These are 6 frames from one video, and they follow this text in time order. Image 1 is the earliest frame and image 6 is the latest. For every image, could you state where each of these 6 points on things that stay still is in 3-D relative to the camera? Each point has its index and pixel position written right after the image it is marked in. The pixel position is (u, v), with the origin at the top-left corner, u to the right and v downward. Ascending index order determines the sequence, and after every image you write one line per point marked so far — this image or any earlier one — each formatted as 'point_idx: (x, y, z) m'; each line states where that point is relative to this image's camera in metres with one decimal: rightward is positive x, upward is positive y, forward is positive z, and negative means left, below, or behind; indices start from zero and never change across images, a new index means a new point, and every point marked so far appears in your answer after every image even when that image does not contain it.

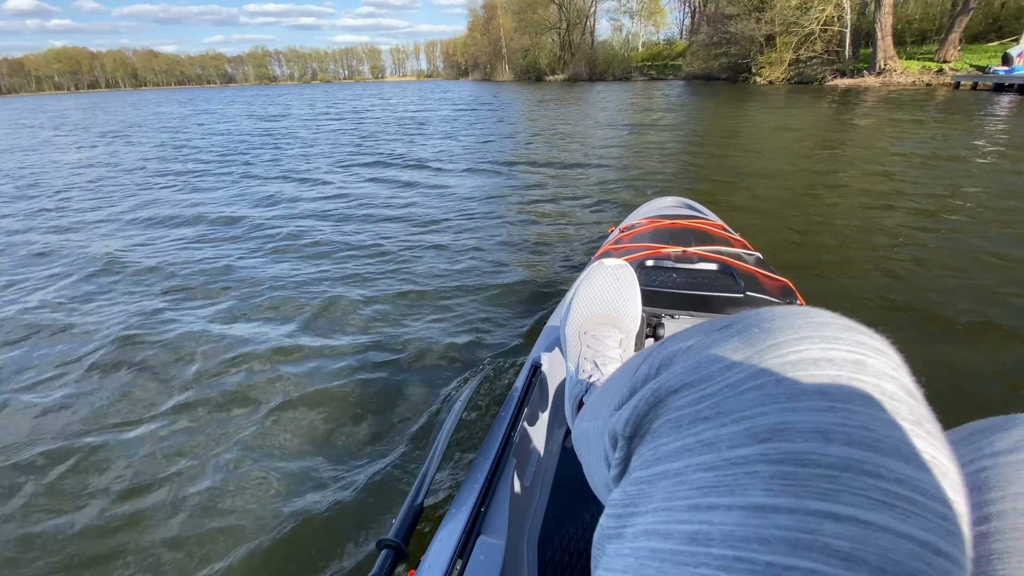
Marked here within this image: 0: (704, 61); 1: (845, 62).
0: (+7.5, +8.9, +19.9) m
1: (+9.6, +6.5, +14.6) m
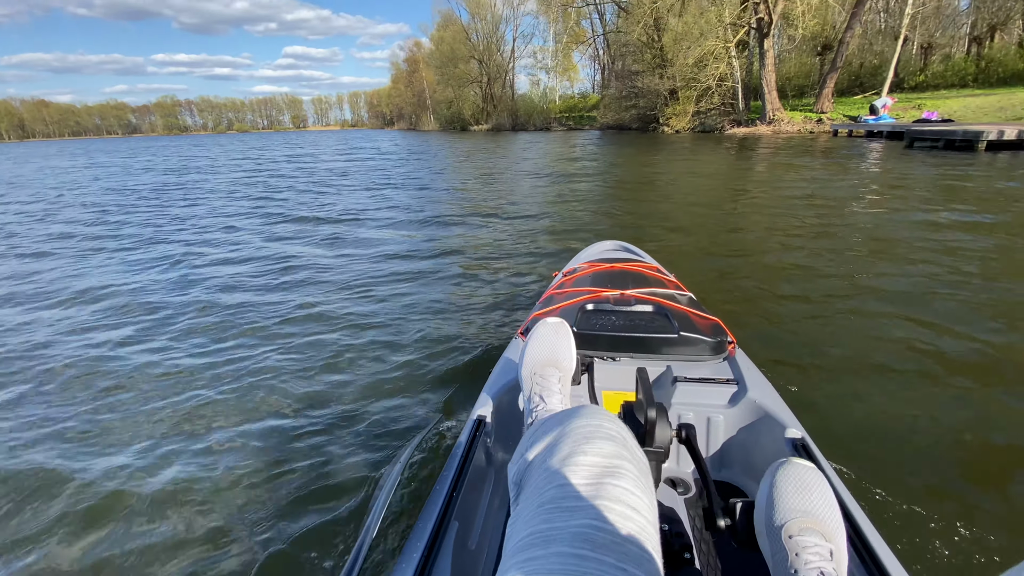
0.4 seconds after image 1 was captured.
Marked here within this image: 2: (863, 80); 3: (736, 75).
0: (+4.4, +7.4, +21.3) m
1: (+7.3, +5.6, +16.2) m
2: (+13.6, +8.0, +19.6) m
3: (+6.9, +6.6, +15.7) m
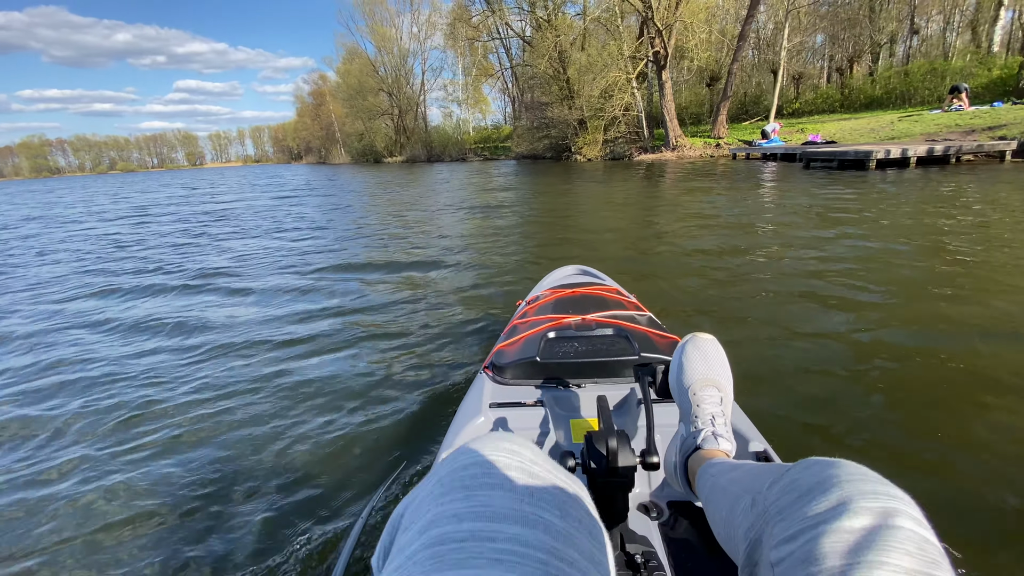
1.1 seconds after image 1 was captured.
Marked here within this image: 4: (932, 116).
0: (+0.8, +6.3, +21.7) m
1: (+4.5, +5.0, +17.0) m
2: (+10.0, +7.6, +21.5) m
3: (+4.2, +6.0, +16.5) m
4: (+9.5, +3.9, +11.4) m
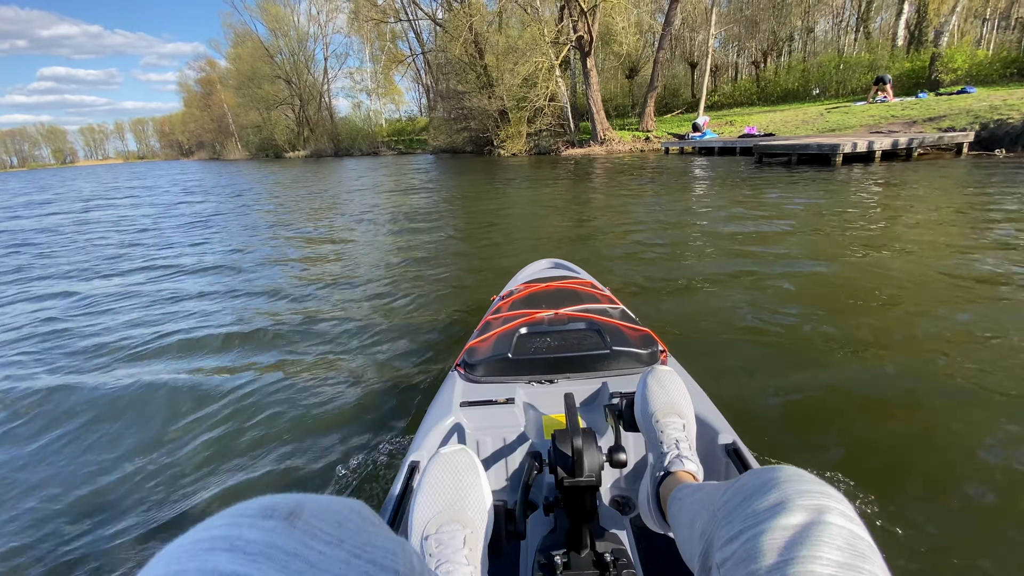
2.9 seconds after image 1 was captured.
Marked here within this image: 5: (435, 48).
0: (-2.5, +6.1, +20.1) m
1: (+1.9, +4.9, +16.0) m
2: (+6.5, +7.9, +21.2) m
3: (+1.6, +5.9, +15.4) m
4: (+7.7, +4.0, +11.2) m
5: (-2.9, +8.9, +18.9) m
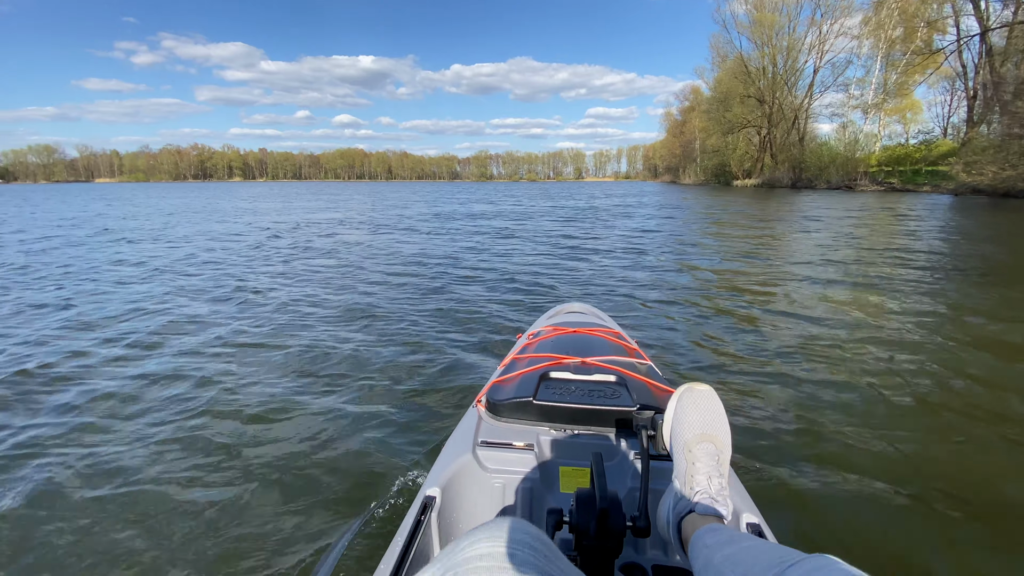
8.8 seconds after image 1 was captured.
0: (-0.7, +5.0, +20.0) m
1: (+3.3, +3.9, +15.5) m
2: (+8.5, +6.4, +20.5) m
3: (+3.0, +4.9, +15.1) m
4: (+8.7, +3.0, +10.3) m
5: (-1.0, +7.9, +19.1) m
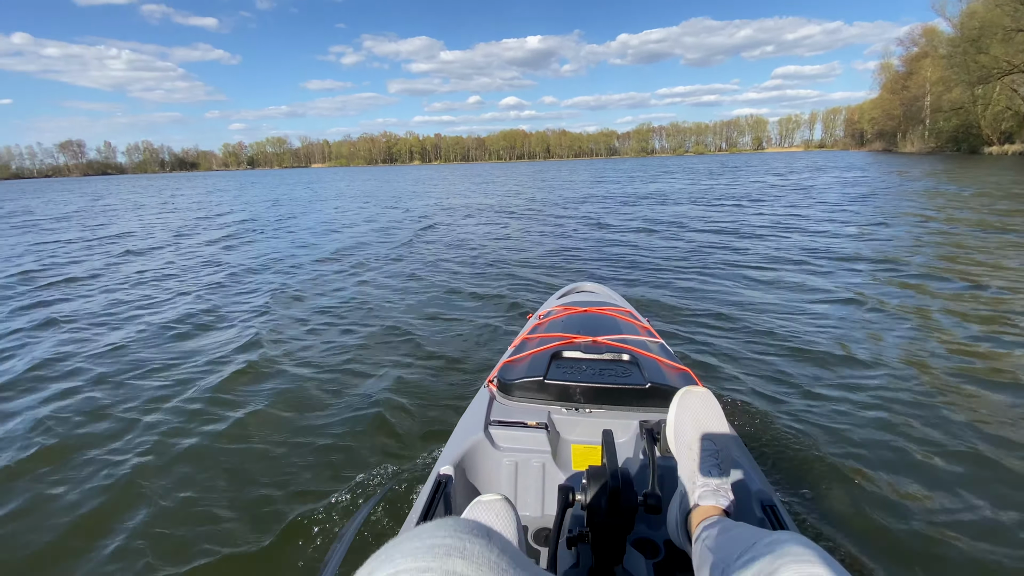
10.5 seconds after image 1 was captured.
0: (+5.1, +5.5, +17.9) m
1: (+7.5, +4.0, +12.5) m
2: (+14.1, +6.4, +15.6) m
3: (+7.1, +5.1, +12.1) m
4: (+11.0, +2.7, +6.0) m
5: (+4.6, +8.4, +17.0) m
